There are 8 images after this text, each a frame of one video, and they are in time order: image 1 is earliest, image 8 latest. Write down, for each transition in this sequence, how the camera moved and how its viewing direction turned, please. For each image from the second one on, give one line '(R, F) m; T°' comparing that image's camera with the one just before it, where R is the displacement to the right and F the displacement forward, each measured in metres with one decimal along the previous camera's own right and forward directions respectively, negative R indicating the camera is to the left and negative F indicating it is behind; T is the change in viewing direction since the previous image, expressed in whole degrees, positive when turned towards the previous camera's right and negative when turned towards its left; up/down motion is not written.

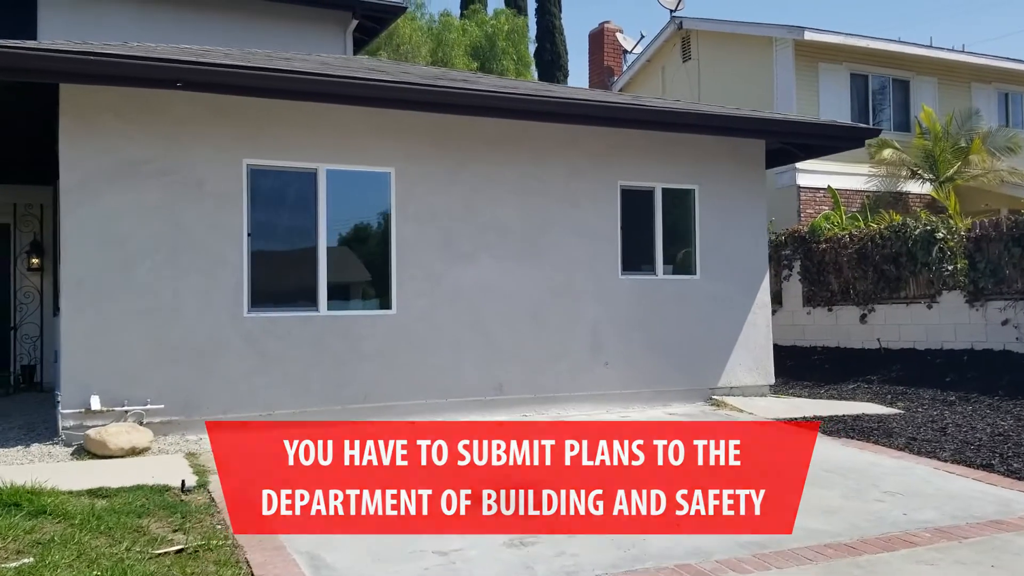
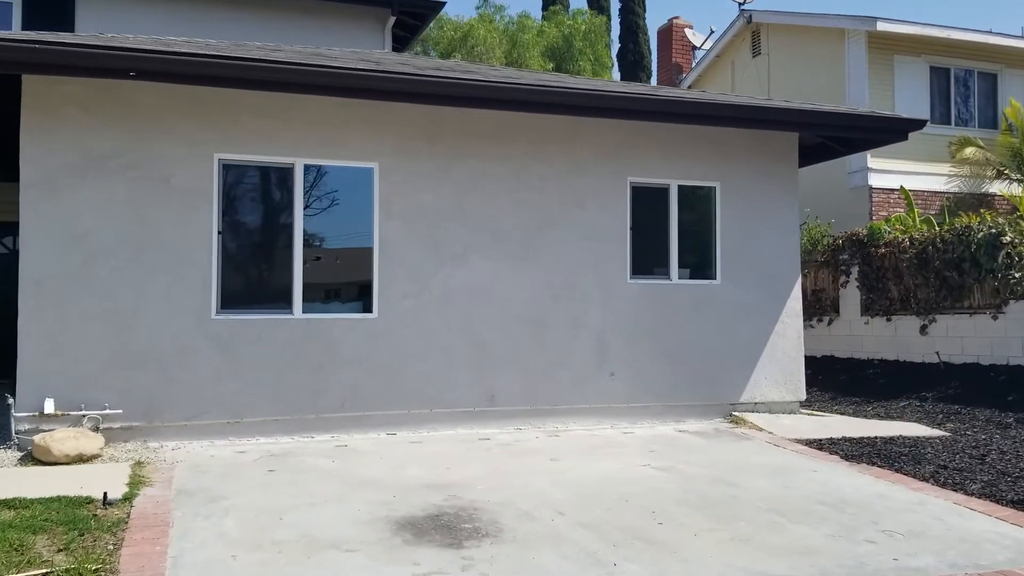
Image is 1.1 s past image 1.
(+0.8, +0.6) m; -6°
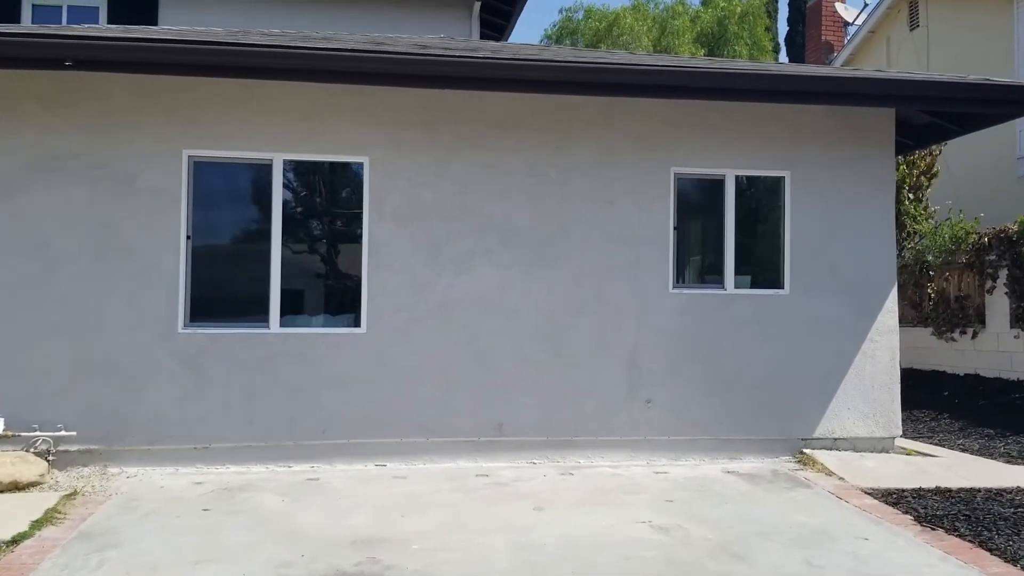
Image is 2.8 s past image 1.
(+1.2, +1.2) m; -11°
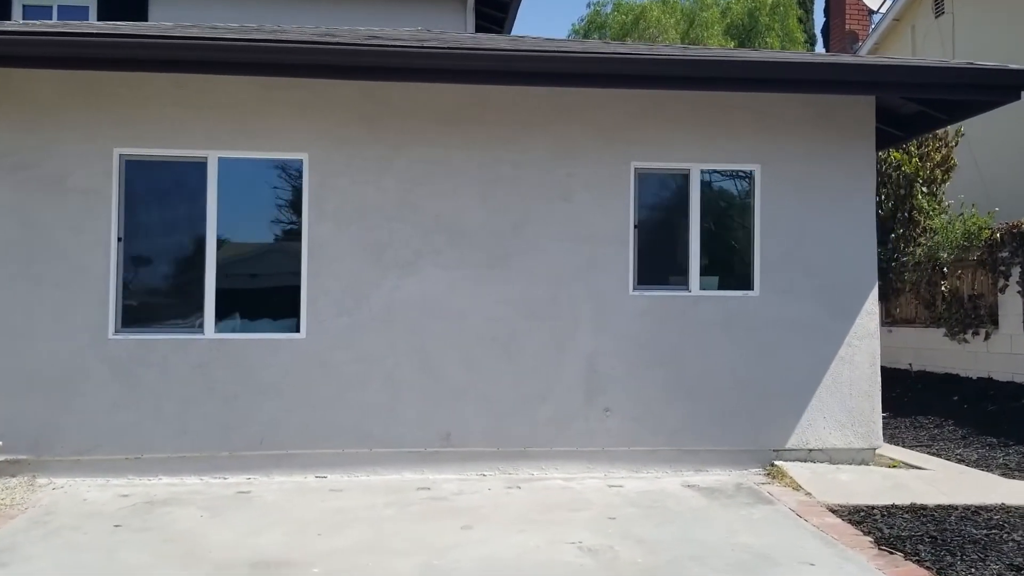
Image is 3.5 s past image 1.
(+0.6, +0.4) m; -3°
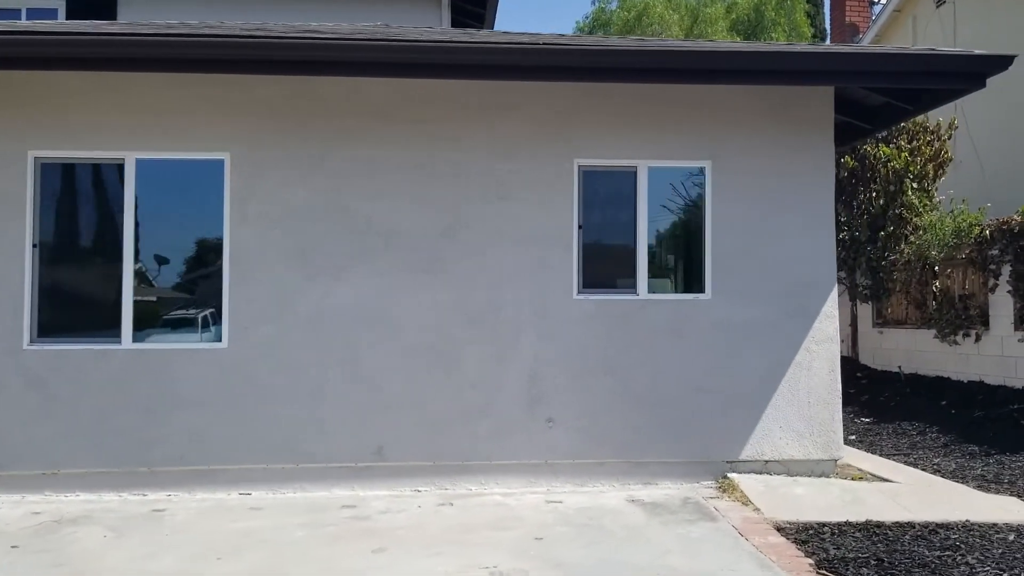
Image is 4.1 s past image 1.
(+0.5, +0.3) m; -1°
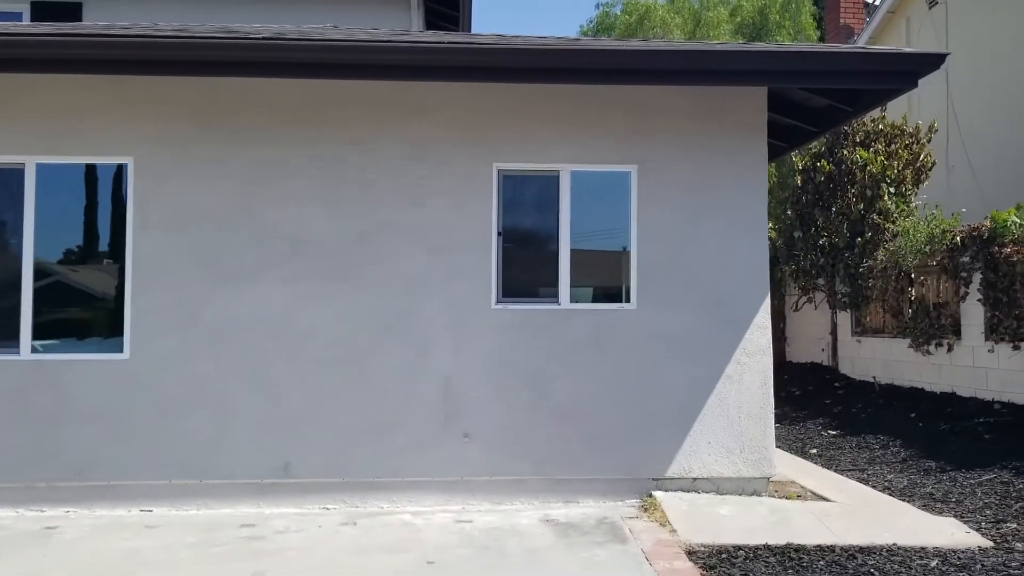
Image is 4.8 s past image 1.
(+0.6, +0.2) m; -1°
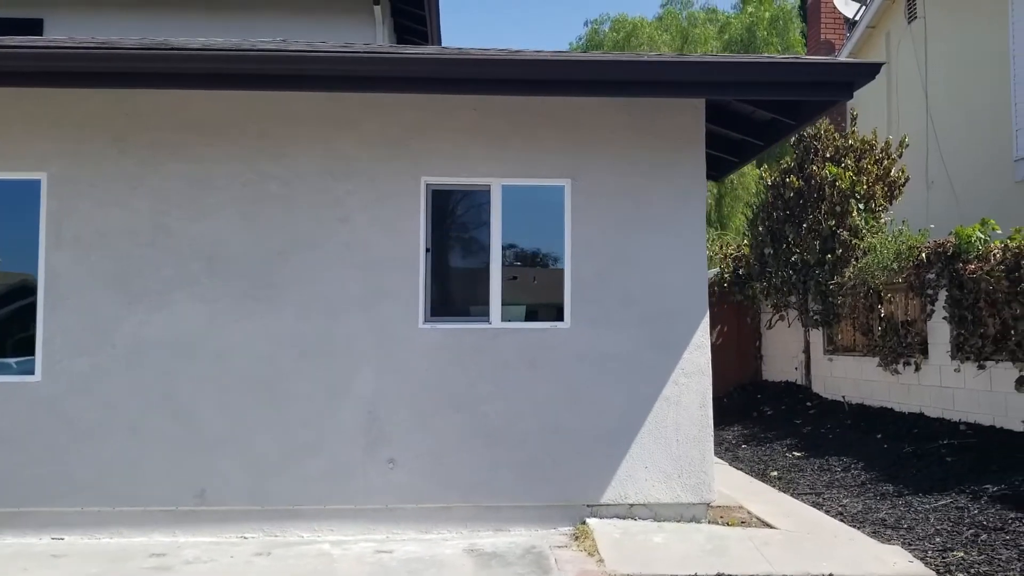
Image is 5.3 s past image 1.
(+0.4, +0.2) m; 0°
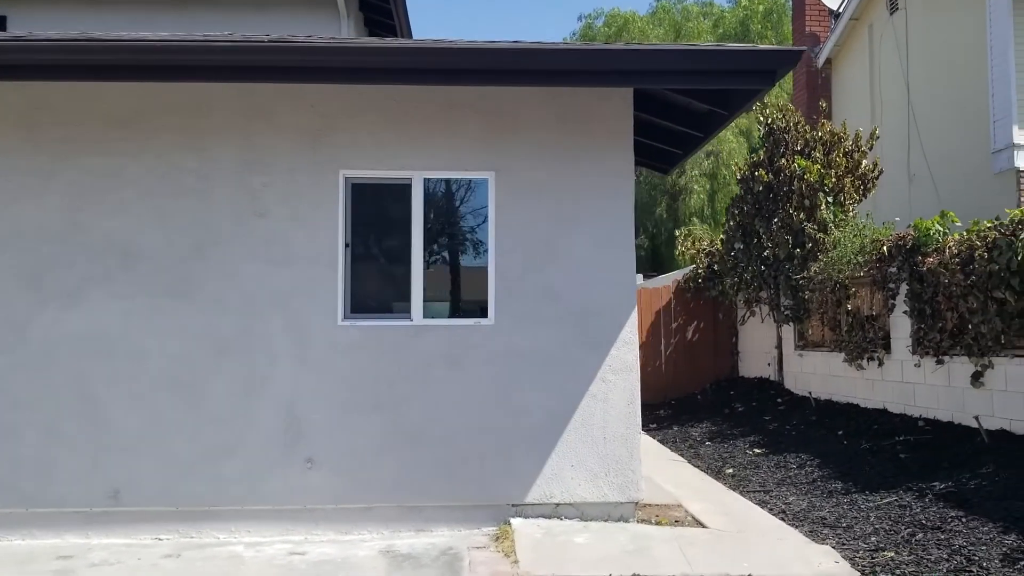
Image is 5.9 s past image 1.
(+0.5, +0.1) m; -1°
